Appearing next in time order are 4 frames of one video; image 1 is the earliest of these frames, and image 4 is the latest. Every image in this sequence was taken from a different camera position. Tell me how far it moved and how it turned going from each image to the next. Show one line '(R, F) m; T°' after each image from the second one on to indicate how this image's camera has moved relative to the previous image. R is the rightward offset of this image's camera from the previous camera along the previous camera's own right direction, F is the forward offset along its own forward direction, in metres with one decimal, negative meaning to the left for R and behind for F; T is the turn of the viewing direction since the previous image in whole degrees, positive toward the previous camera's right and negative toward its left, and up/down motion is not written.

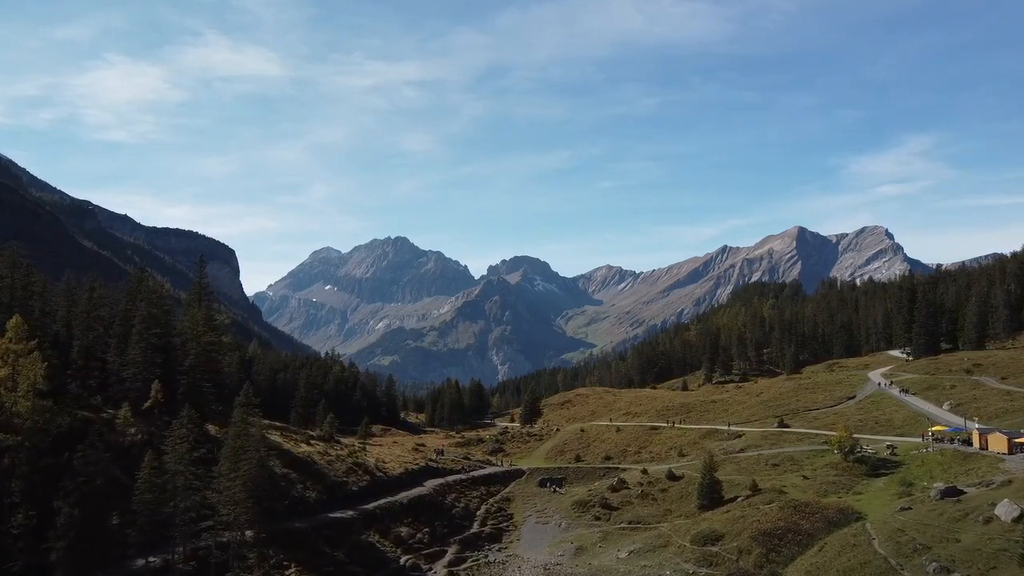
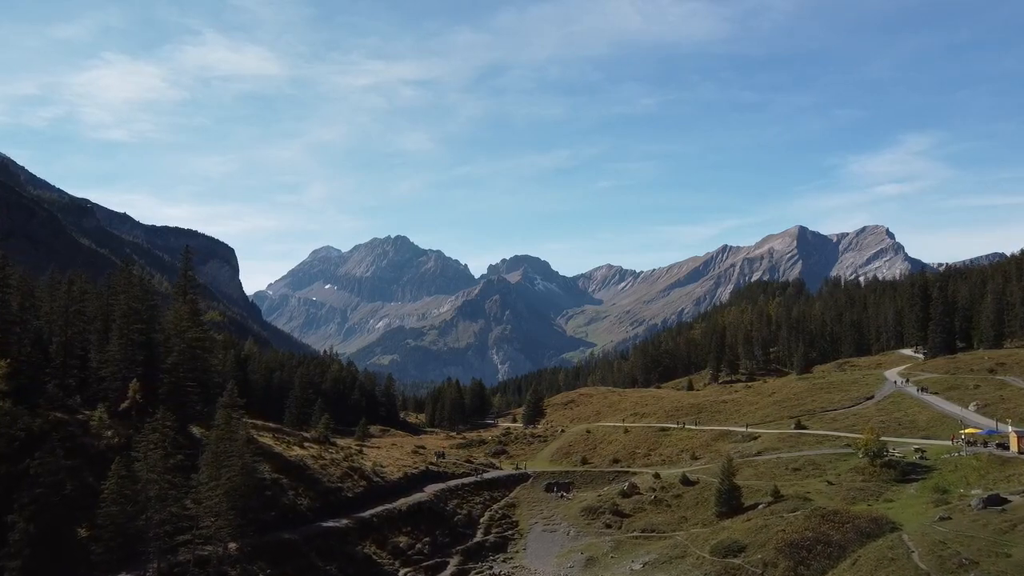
(-0.7, +4.3) m; 0°
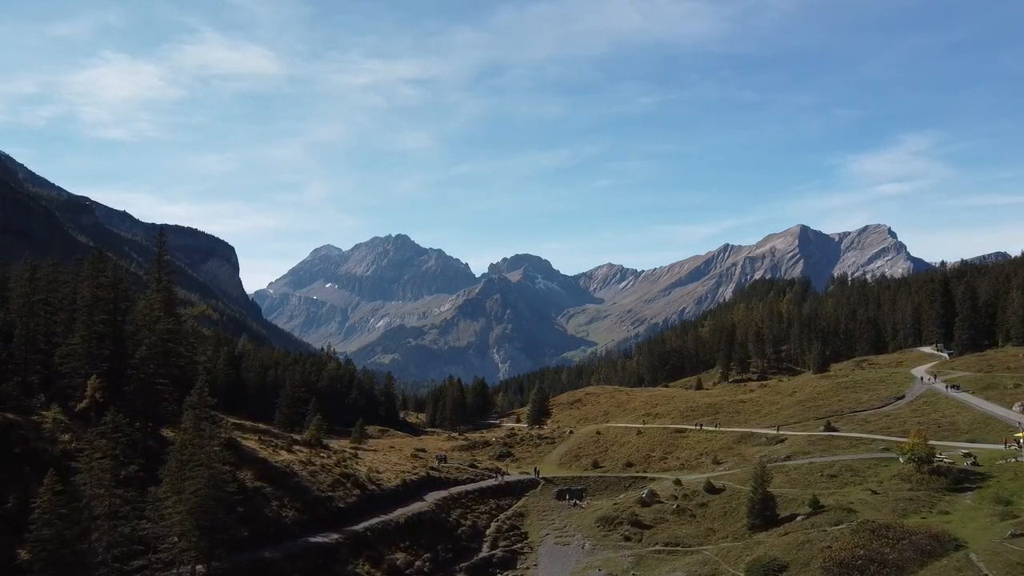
(-0.9, +6.5) m; 0°
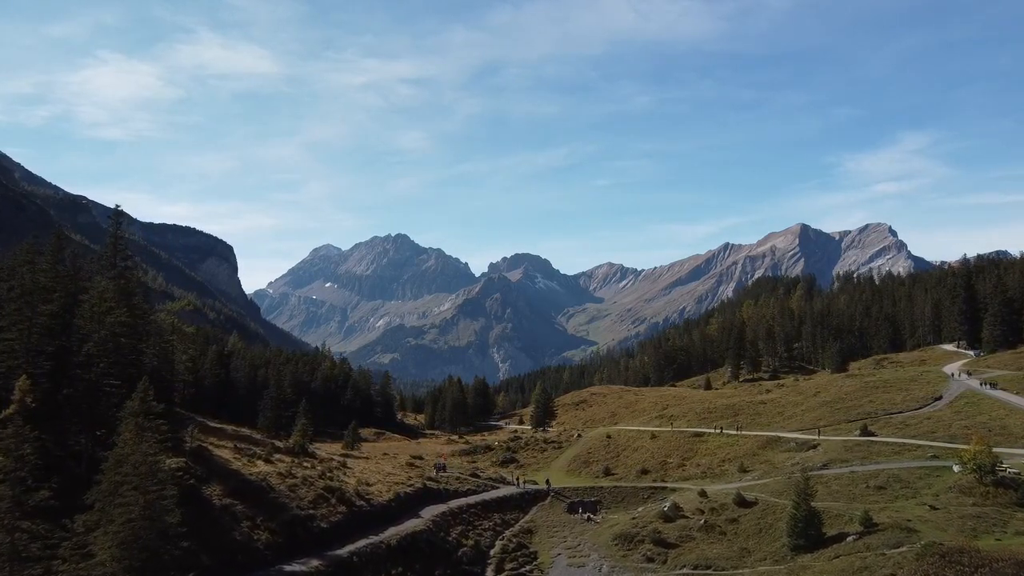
(-0.7, +7.4) m; 0°
